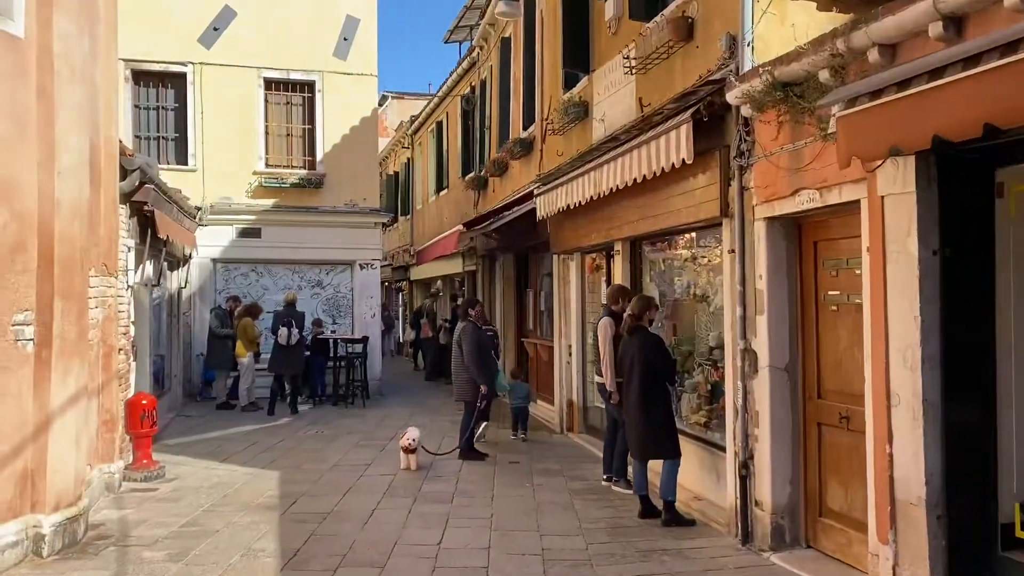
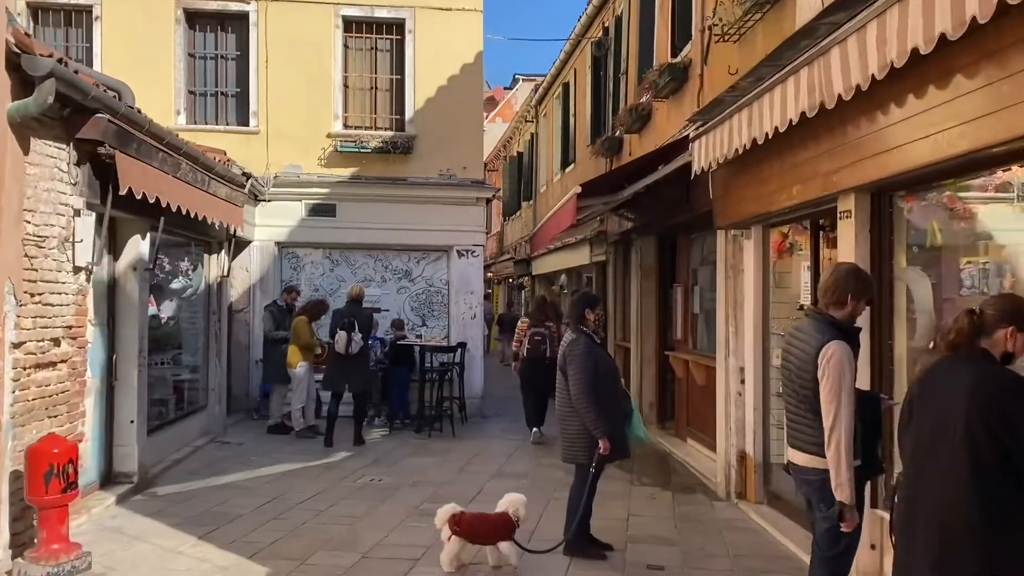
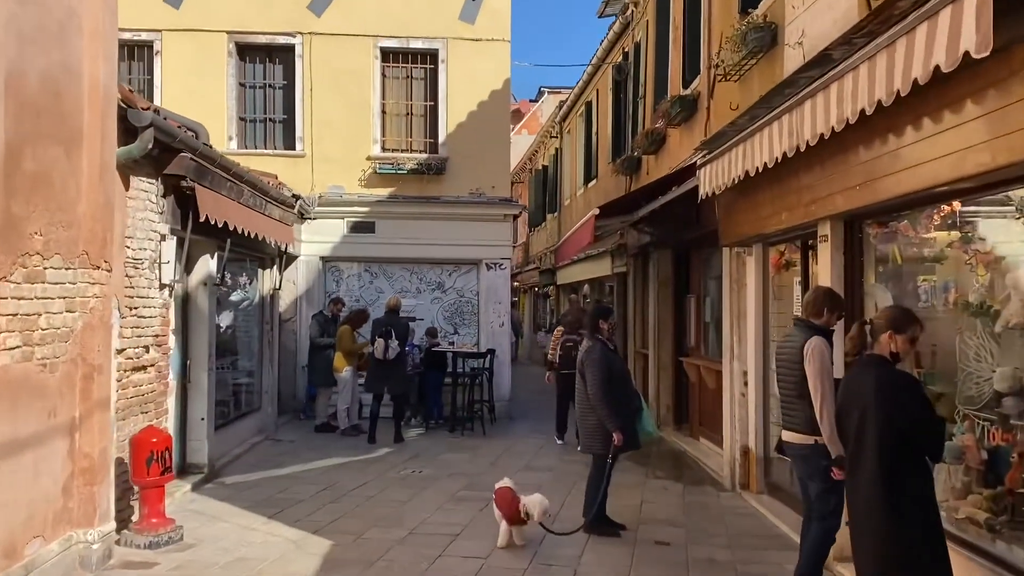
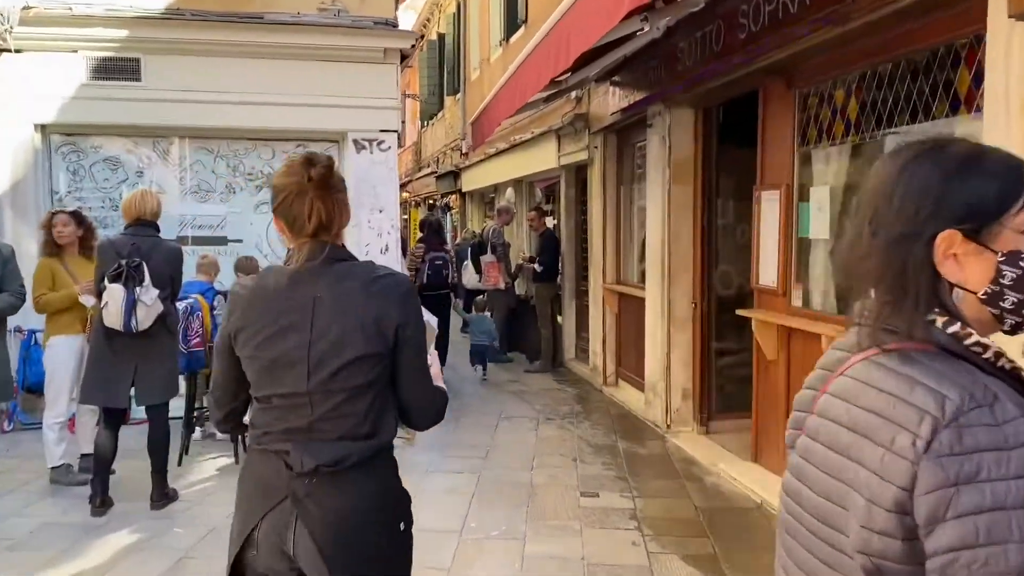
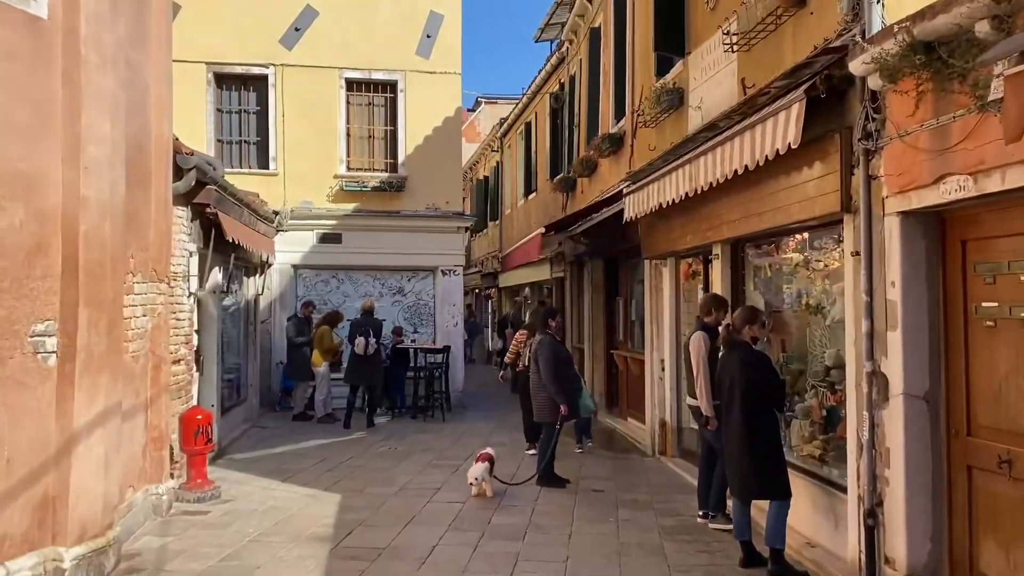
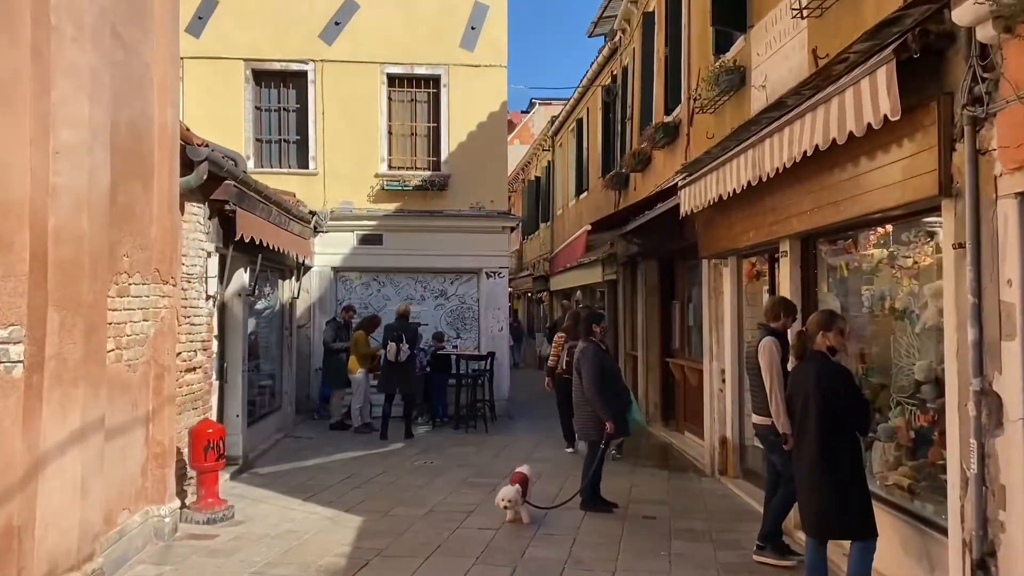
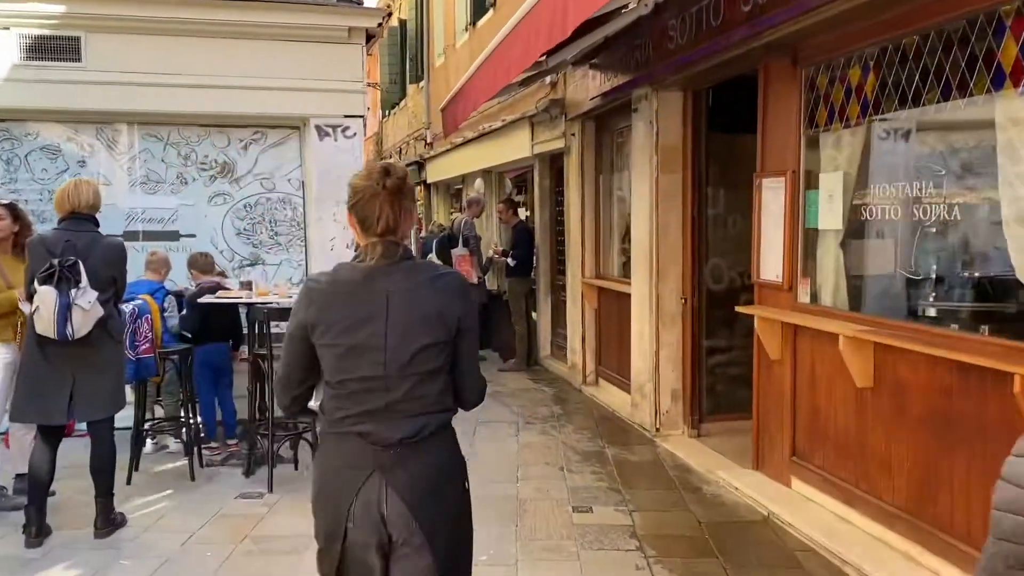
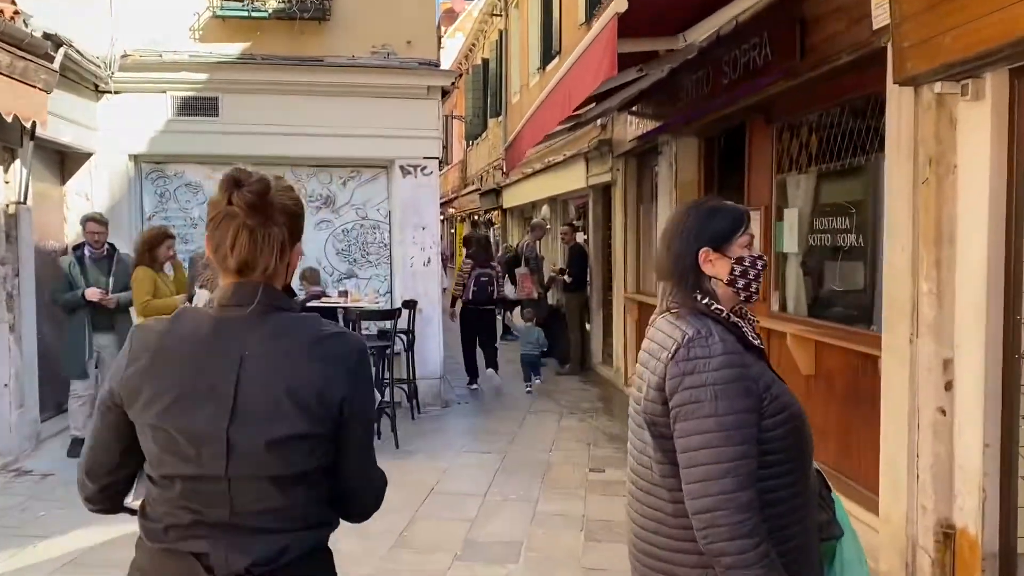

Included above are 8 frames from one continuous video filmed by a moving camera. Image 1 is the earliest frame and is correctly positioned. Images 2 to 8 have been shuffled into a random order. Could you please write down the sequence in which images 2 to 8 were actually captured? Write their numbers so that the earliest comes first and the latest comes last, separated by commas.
5, 6, 3, 2, 8, 4, 7
